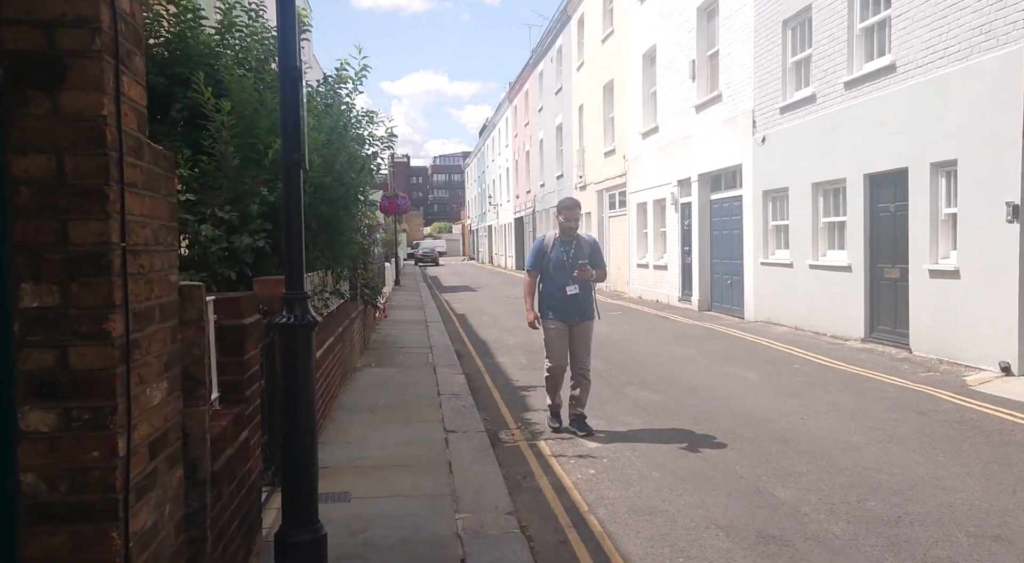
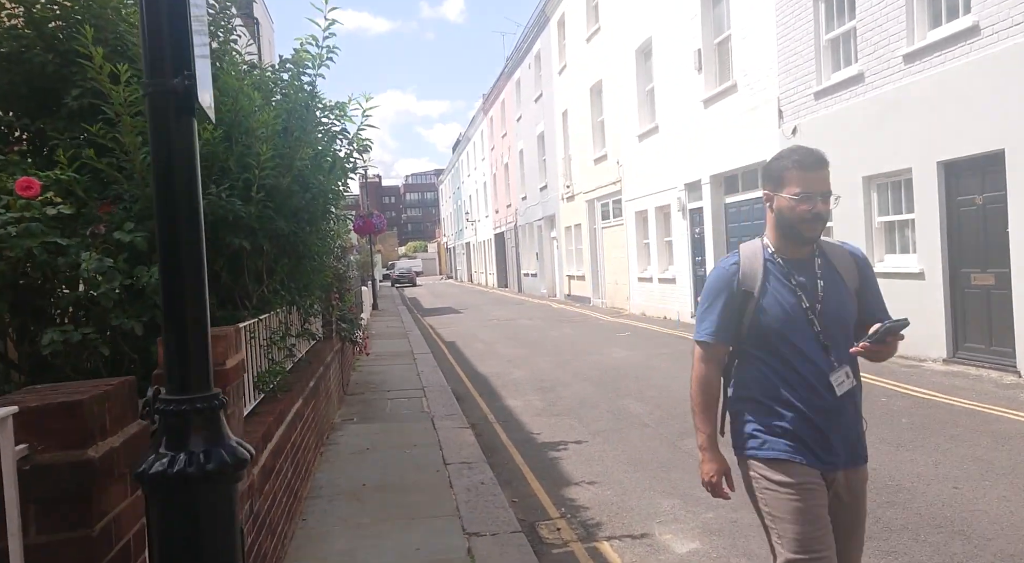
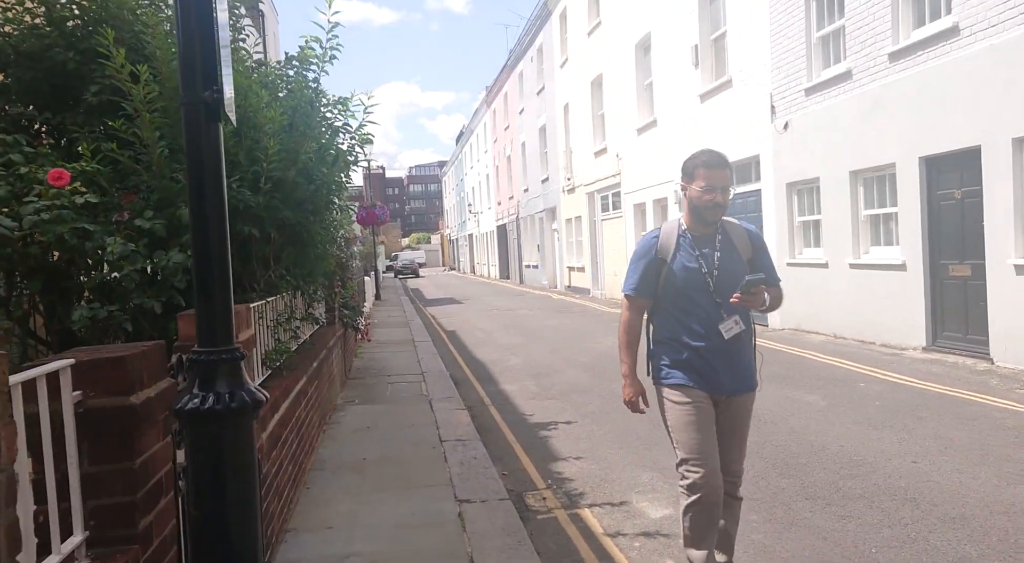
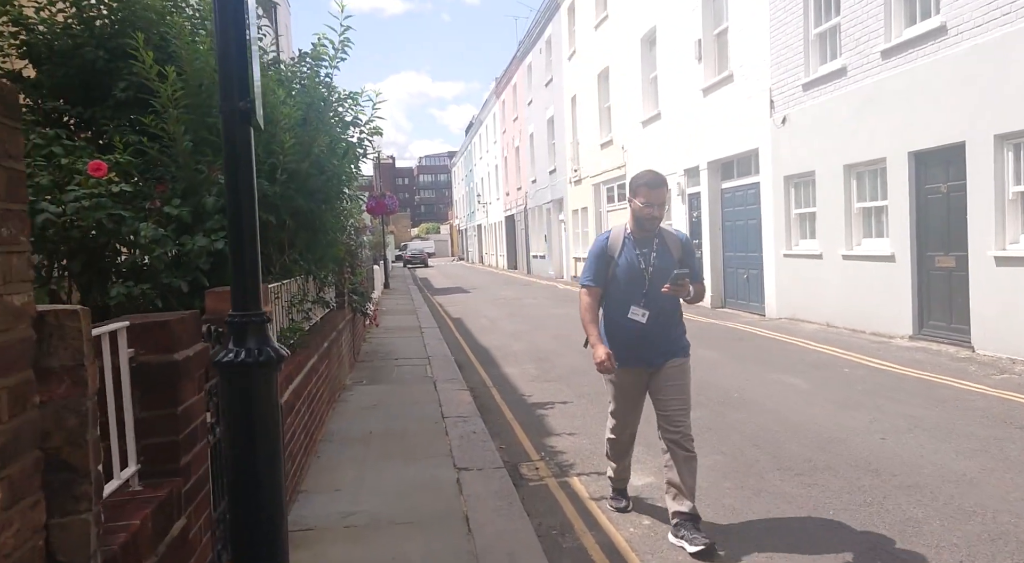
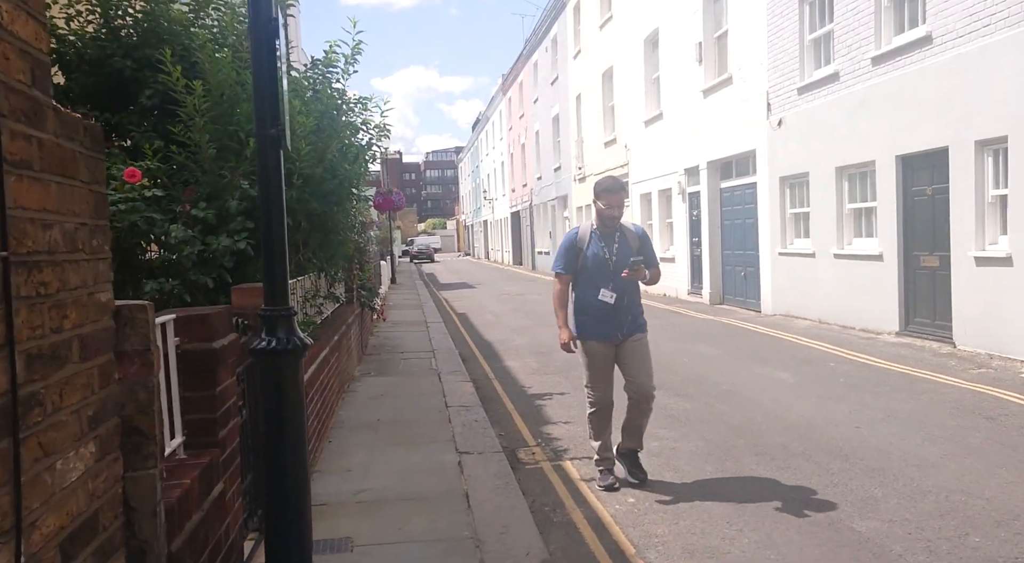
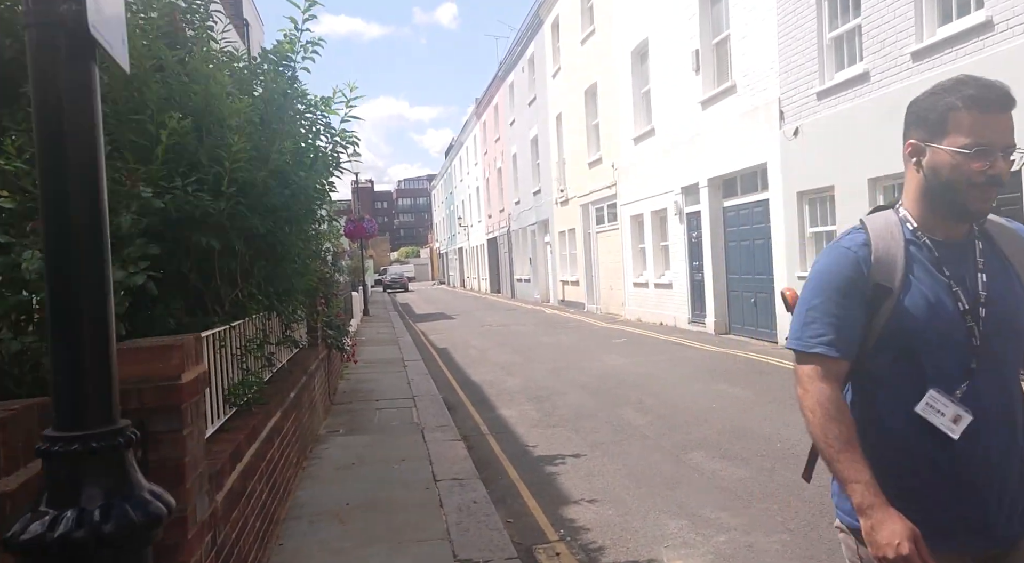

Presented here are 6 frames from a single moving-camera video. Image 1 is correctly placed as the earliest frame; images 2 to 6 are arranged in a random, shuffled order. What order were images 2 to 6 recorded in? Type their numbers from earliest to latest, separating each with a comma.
5, 4, 3, 2, 6
